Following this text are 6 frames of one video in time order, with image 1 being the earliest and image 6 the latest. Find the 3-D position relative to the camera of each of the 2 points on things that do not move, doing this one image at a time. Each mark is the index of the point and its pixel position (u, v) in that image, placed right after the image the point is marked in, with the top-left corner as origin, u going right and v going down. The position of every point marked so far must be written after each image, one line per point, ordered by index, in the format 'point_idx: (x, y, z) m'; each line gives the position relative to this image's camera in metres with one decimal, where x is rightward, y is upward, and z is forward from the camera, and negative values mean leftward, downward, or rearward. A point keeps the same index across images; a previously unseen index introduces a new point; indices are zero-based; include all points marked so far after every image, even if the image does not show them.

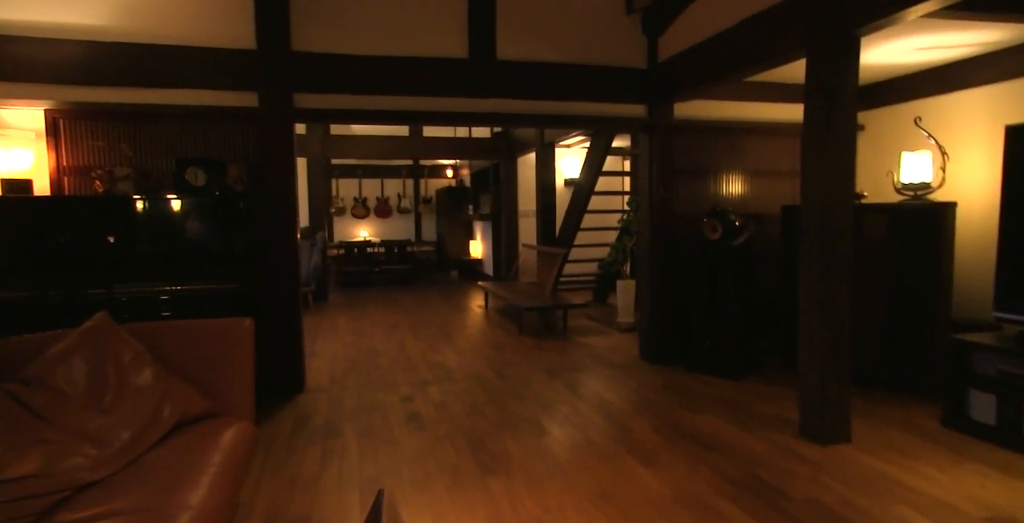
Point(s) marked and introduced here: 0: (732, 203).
0: (+1.7, +0.5, +4.4) m
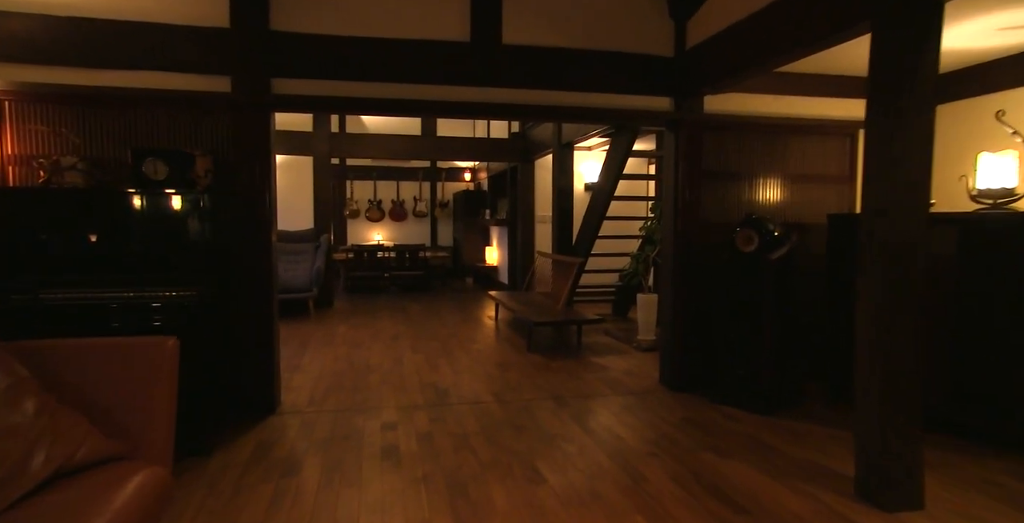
0: (+1.7, +0.3, +3.9) m
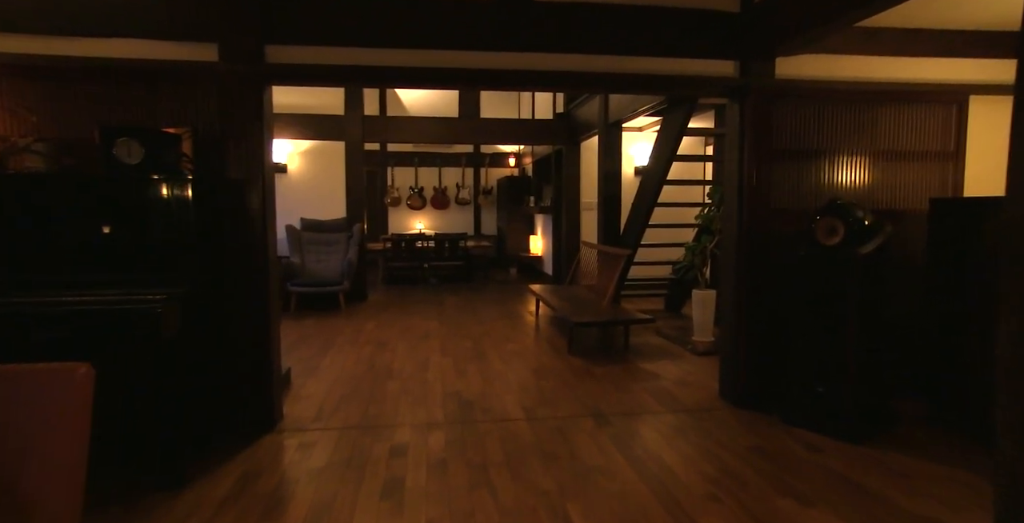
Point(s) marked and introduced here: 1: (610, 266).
0: (+1.9, +0.4, +3.2) m
1: (+0.9, 0.0, +5.3) m
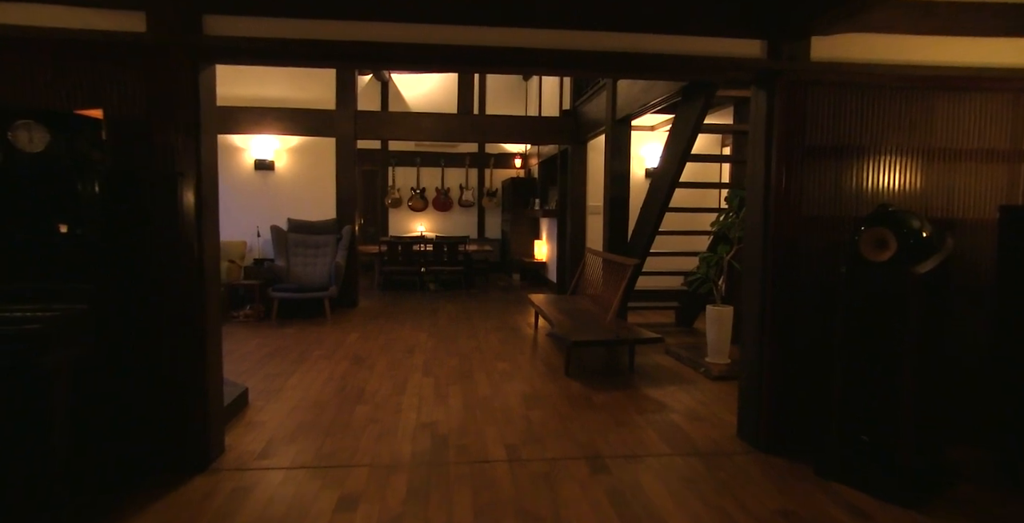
0: (+1.8, +0.3, +2.7) m
1: (+0.9, -0.1, +4.8) m
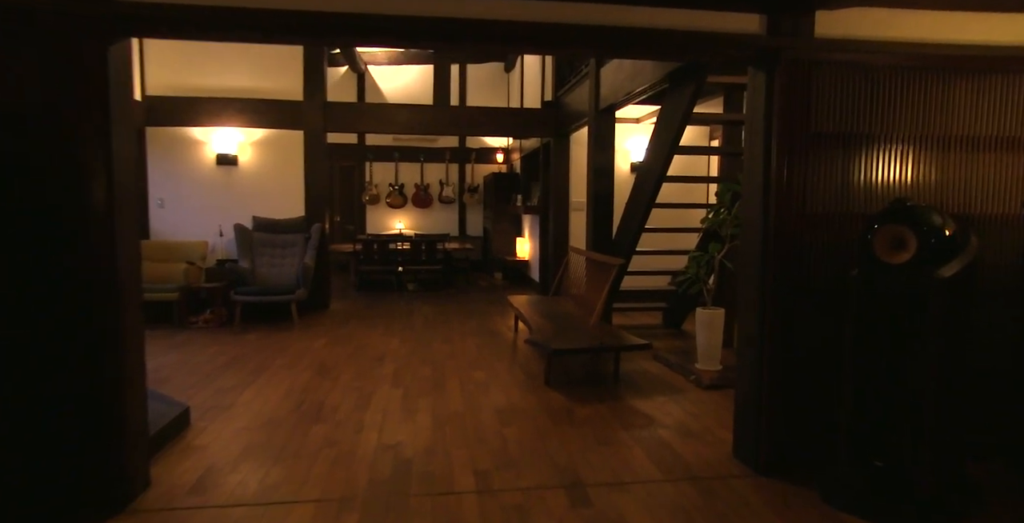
0: (+1.7, +0.3, +2.4) m
1: (+0.7, -0.1, +4.5) m
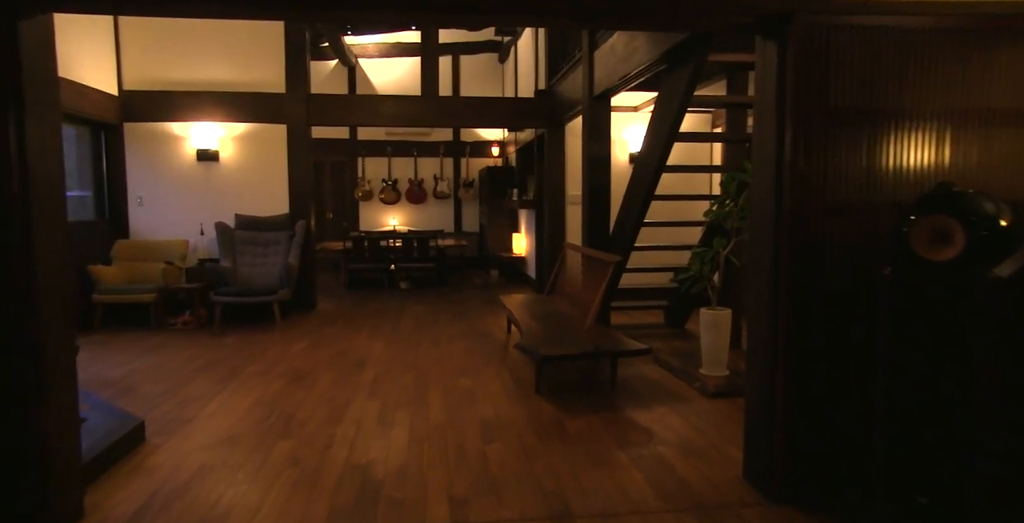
0: (+1.6, +0.3, +2.1) m
1: (+0.6, -0.1, +4.2) m
